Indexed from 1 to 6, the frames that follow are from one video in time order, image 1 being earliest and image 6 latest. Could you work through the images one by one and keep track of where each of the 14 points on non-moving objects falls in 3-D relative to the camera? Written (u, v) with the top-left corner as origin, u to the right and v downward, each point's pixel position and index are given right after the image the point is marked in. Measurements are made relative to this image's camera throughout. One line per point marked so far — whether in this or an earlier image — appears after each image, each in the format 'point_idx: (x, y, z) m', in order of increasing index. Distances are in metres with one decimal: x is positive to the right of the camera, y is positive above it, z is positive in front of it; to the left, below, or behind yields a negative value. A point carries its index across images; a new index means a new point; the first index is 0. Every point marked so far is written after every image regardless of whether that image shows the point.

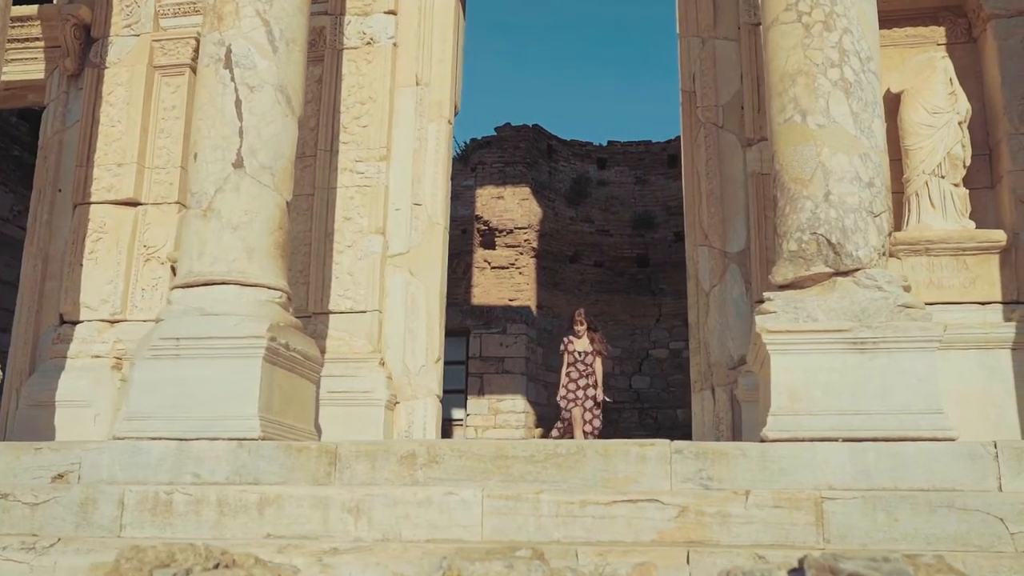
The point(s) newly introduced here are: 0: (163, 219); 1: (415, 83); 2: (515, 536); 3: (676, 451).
0: (-2.9, +0.6, +8.3) m
1: (-0.8, +1.7, +8.2) m
2: (0.0, -1.1, +4.5) m
3: (+0.8, -0.8, +4.9) m
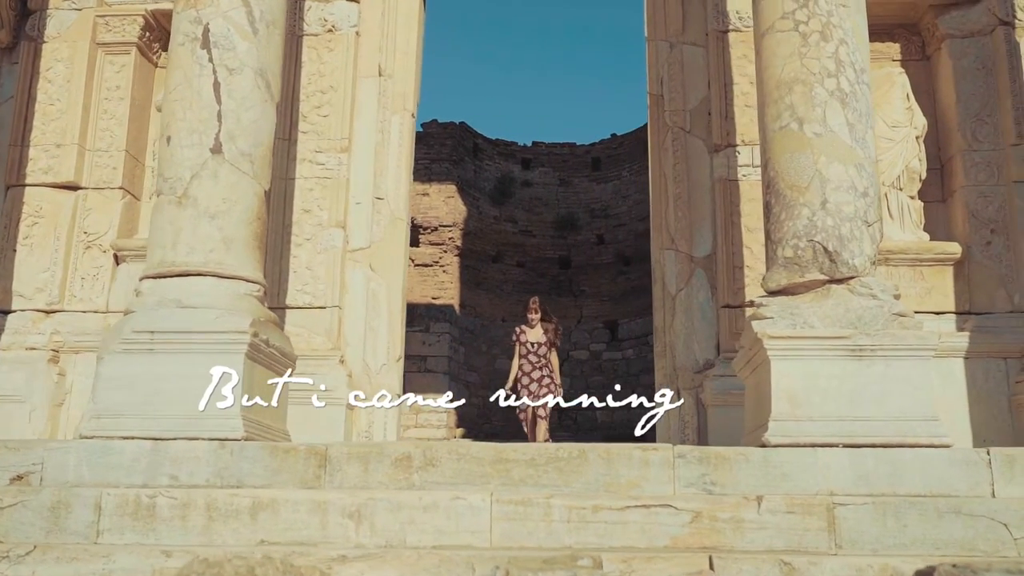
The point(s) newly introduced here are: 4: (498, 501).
0: (-3.2, +0.6, +7.9) m
1: (-1.1, +1.7, +8.0) m
2: (+0.1, -1.1, +4.4) m
3: (+0.8, -0.8, +4.8) m
4: (-0.1, -0.9, +4.5) m
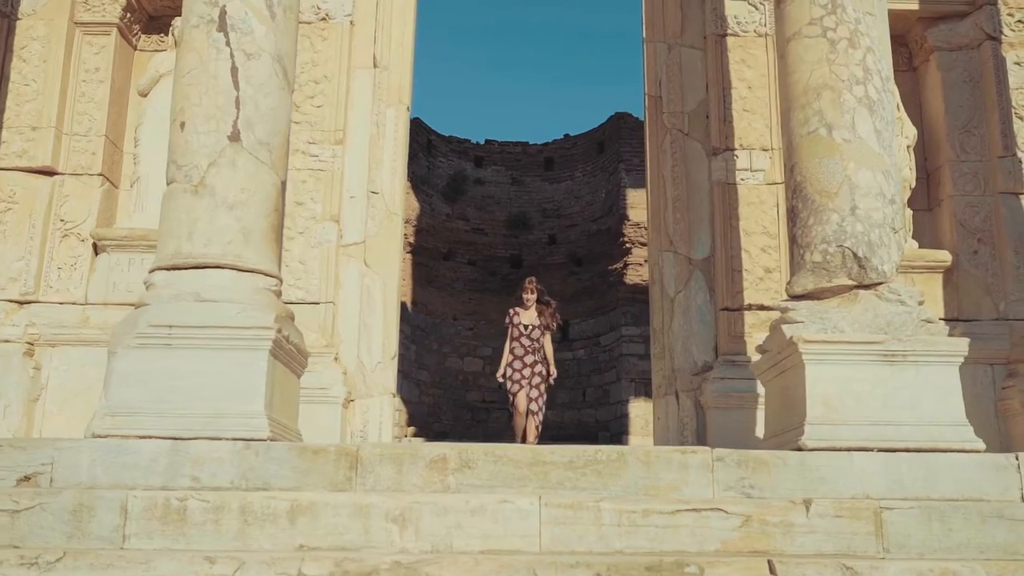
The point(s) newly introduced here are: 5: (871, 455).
0: (-3.2, +0.7, +7.5) m
1: (-1.1, +1.7, +7.8) m
2: (+0.3, -1.1, +4.3) m
3: (+1.0, -0.8, +4.8) m
4: (+0.2, -0.9, +4.4) m
5: (+1.7, -0.8, +4.8) m
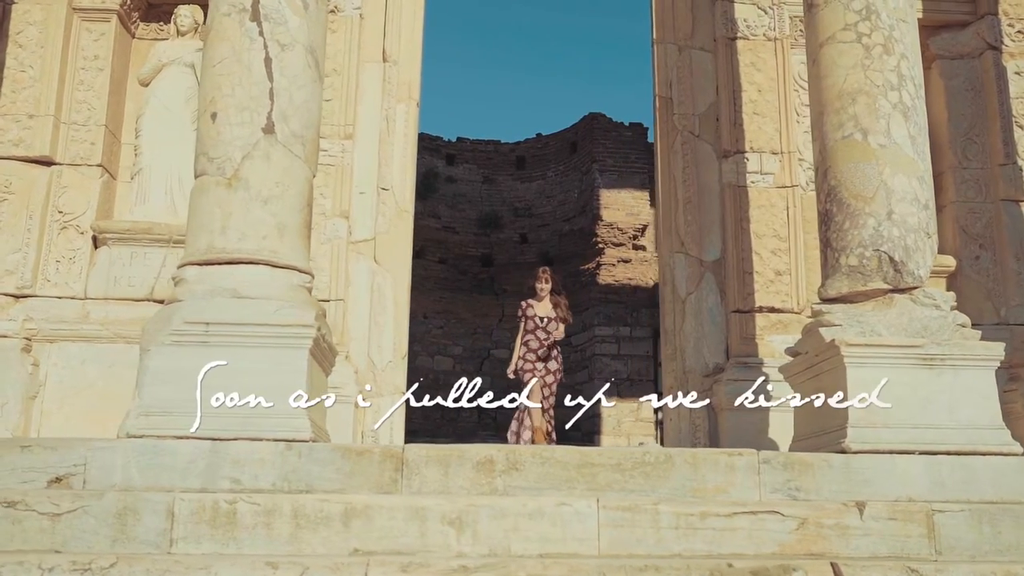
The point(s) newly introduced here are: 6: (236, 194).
0: (-3.1, +0.8, +7.3) m
1: (-1.0, +1.7, +7.7) m
2: (+0.5, -1.1, +4.3) m
3: (+1.2, -0.8, +4.8) m
4: (+0.4, -0.9, +4.3) m
5: (+1.9, -0.8, +4.9) m
6: (-1.4, +0.5, +5.1) m
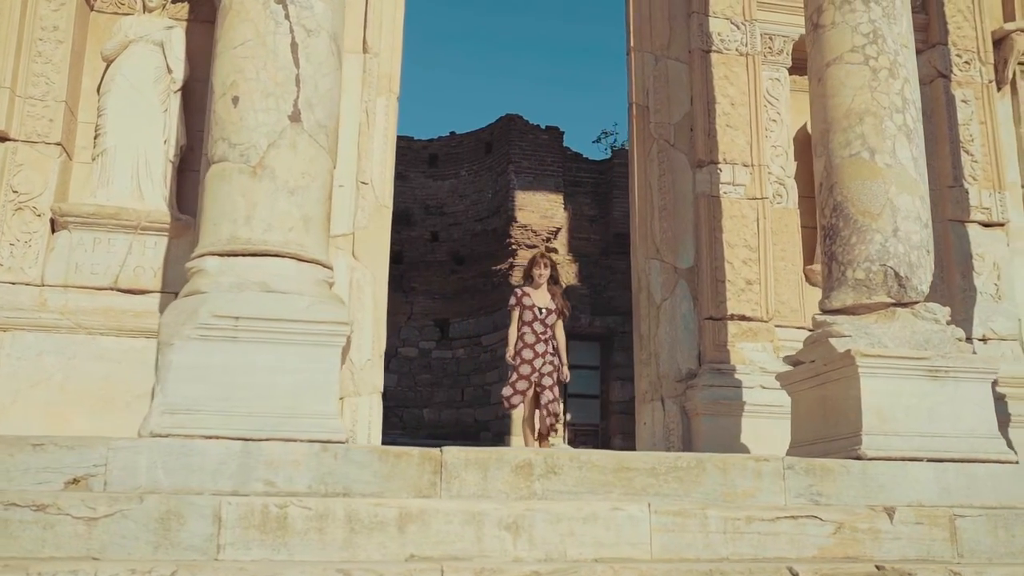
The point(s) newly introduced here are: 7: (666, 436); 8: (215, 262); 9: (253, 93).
0: (-3.2, +0.9, +6.8) m
1: (-1.1, +1.8, +7.5) m
2: (+0.7, -1.1, +4.3) m
3: (+1.4, -0.9, +4.9) m
4: (+0.6, -1.0, +4.4) m
5: (+2.1, -0.9, +5.1) m
6: (-1.2, +0.5, +4.9) m
7: (+1.1, -1.1, +7.3) m
8: (-1.4, +0.1, +4.8) m
9: (-1.3, +1.0, +5.0) m
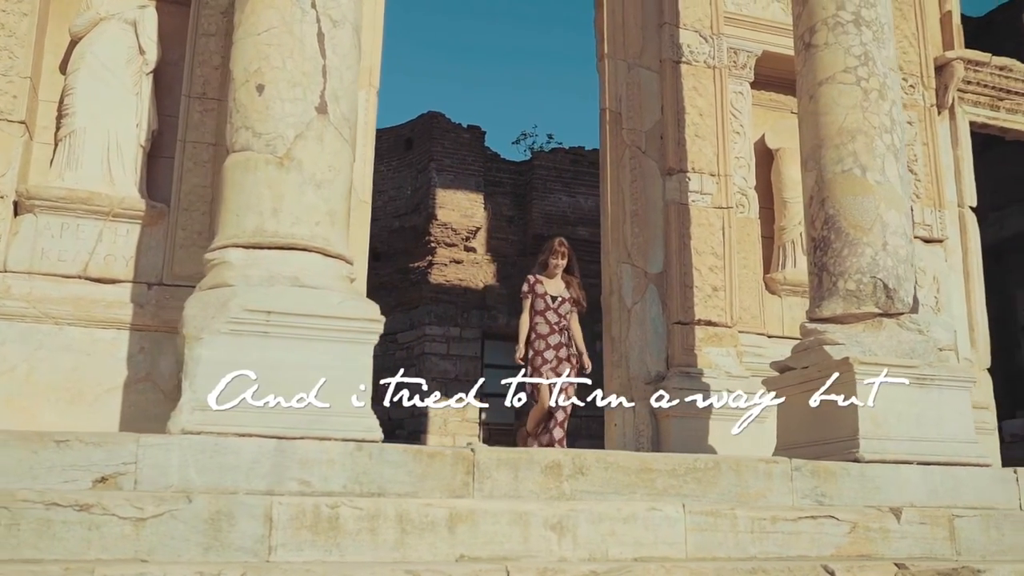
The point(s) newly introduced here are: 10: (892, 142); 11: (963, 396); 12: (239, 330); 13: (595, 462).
0: (-3.2, +0.9, +6.4) m
1: (-1.2, +1.8, +7.3) m
2: (+0.9, -1.2, +4.4) m
3: (+1.5, -0.9, +5.1) m
4: (+0.8, -1.0, +4.5) m
5: (+2.1, -1.0, +5.4) m
6: (-1.1, +0.5, +4.8) m
7: (+0.9, -1.1, +7.5) m
8: (-1.3, +0.2, +4.7) m
9: (-1.1, +1.0, +4.9) m
10: (+2.3, +0.9, +6.1) m
11: (+2.5, -0.6, +5.7) m
12: (-1.2, -0.2, +4.4) m
13: (+0.4, -0.8, +4.8) m
